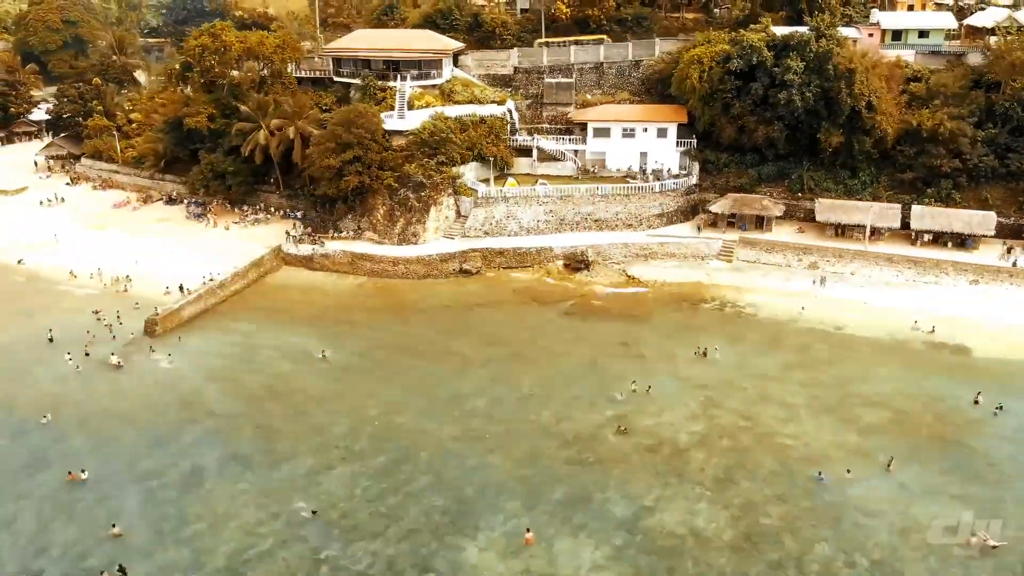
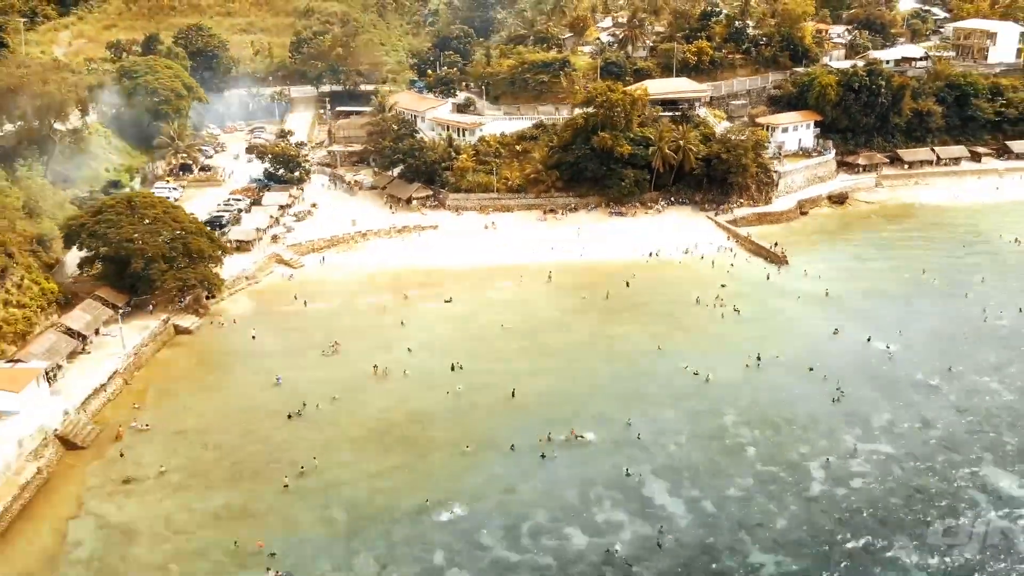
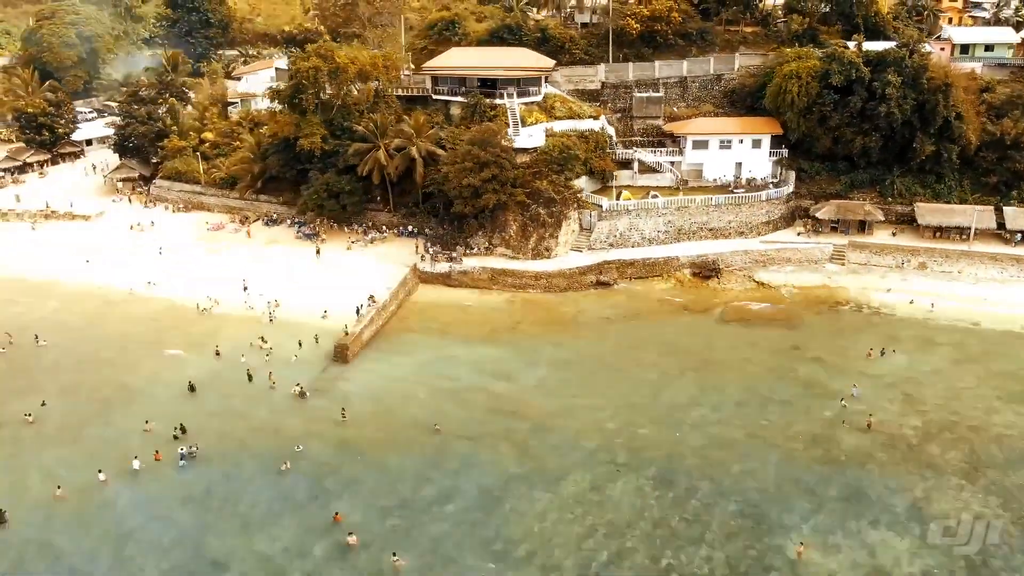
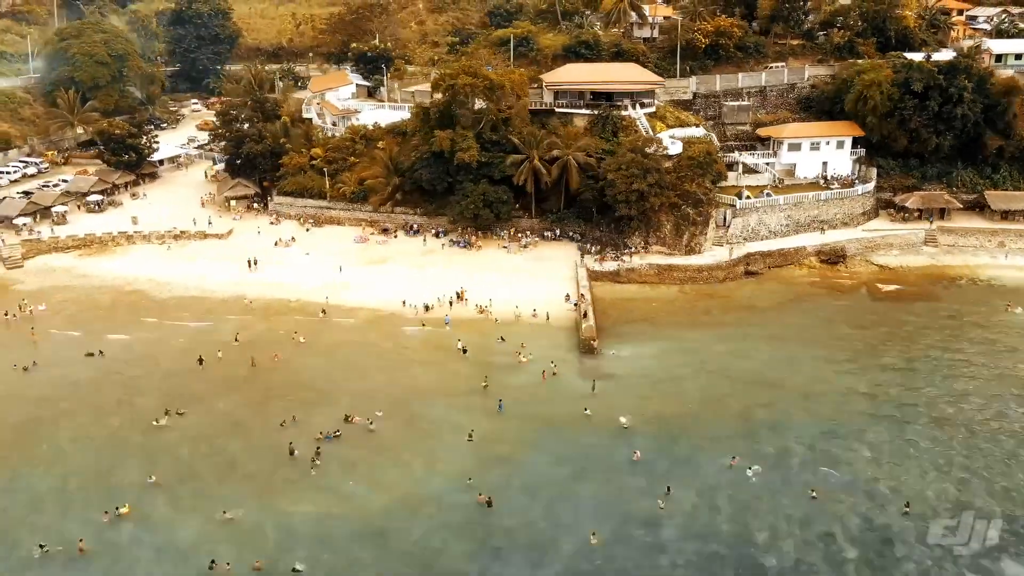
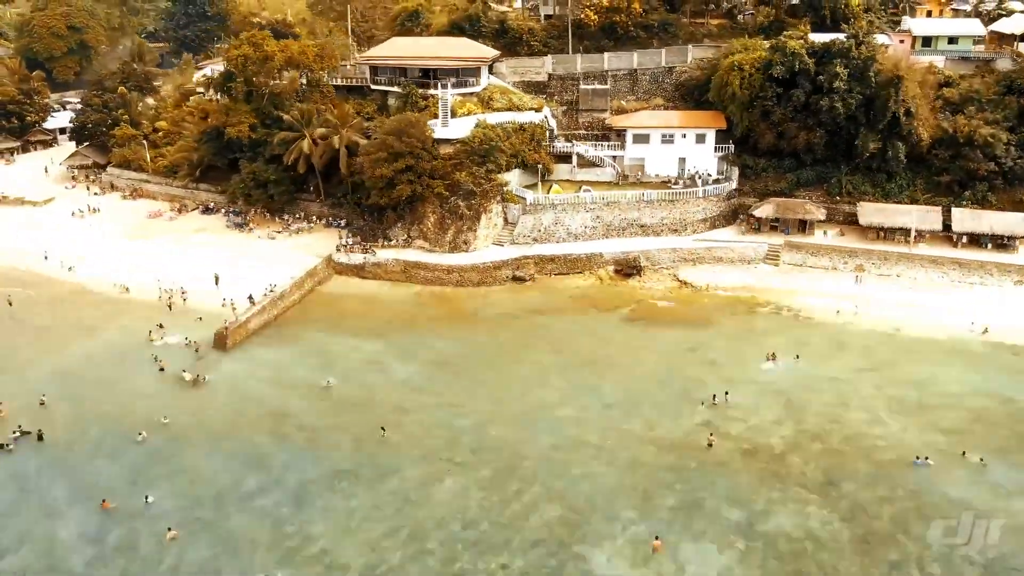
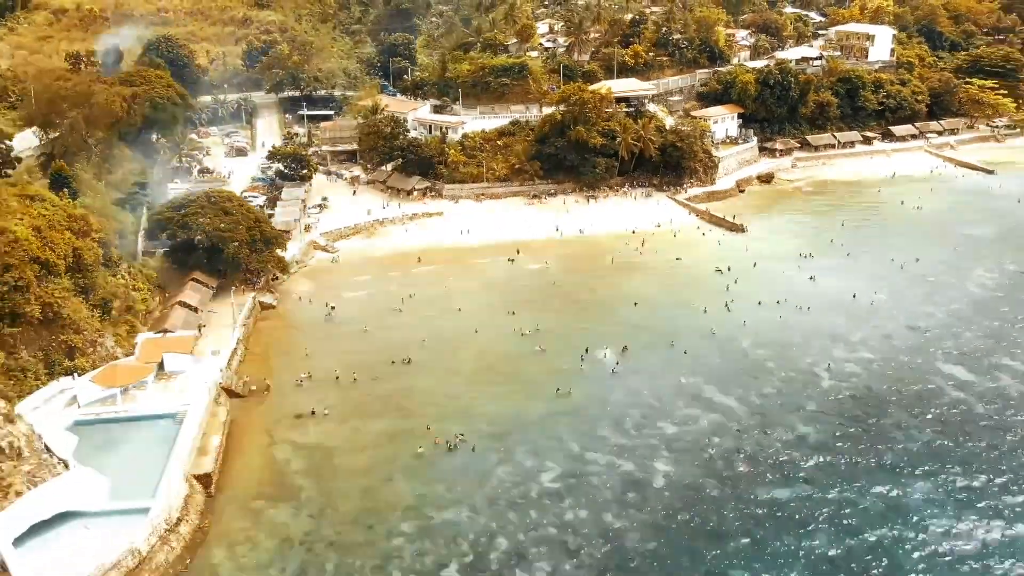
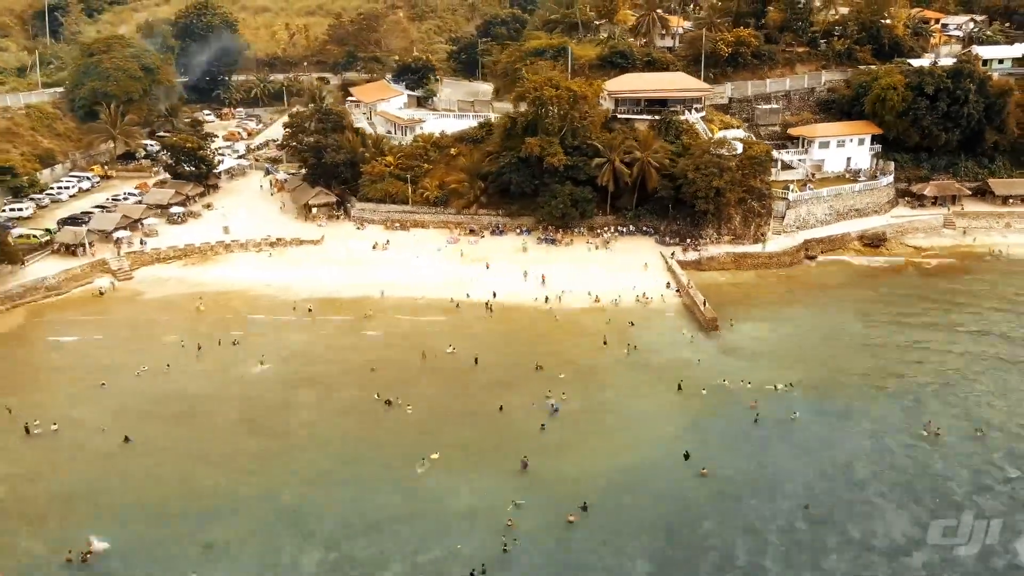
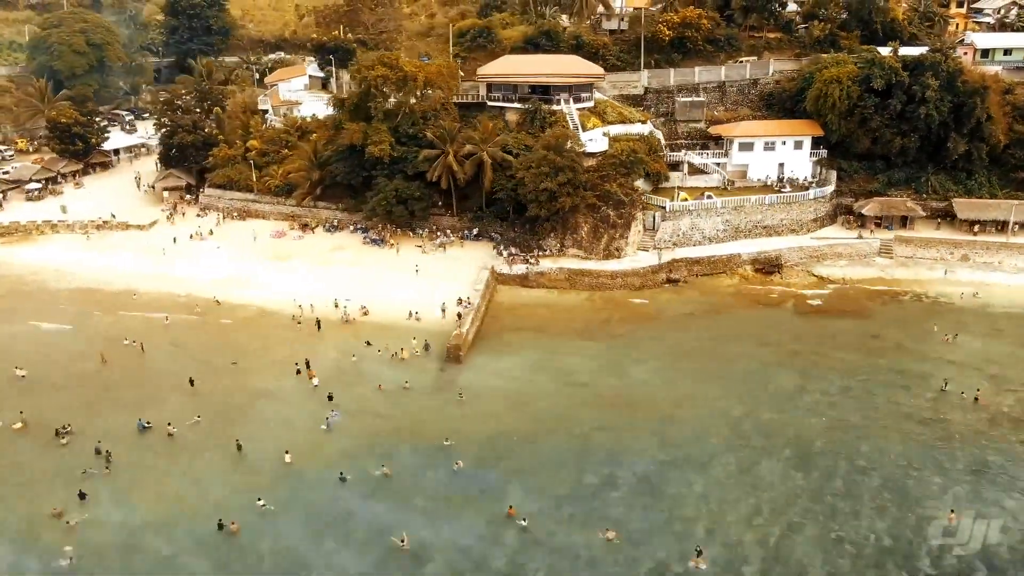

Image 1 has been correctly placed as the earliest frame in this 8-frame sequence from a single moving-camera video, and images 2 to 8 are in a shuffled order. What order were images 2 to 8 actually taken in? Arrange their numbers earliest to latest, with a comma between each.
5, 3, 8, 4, 7, 2, 6
